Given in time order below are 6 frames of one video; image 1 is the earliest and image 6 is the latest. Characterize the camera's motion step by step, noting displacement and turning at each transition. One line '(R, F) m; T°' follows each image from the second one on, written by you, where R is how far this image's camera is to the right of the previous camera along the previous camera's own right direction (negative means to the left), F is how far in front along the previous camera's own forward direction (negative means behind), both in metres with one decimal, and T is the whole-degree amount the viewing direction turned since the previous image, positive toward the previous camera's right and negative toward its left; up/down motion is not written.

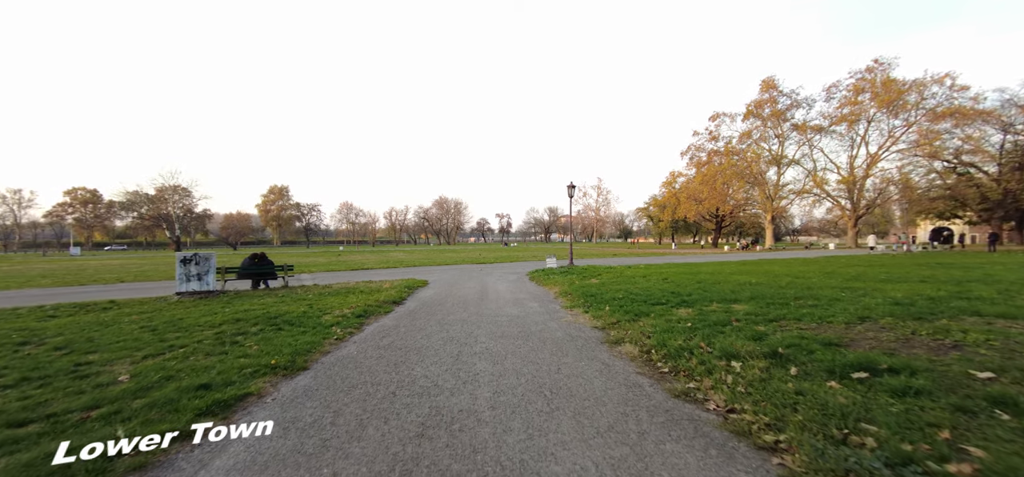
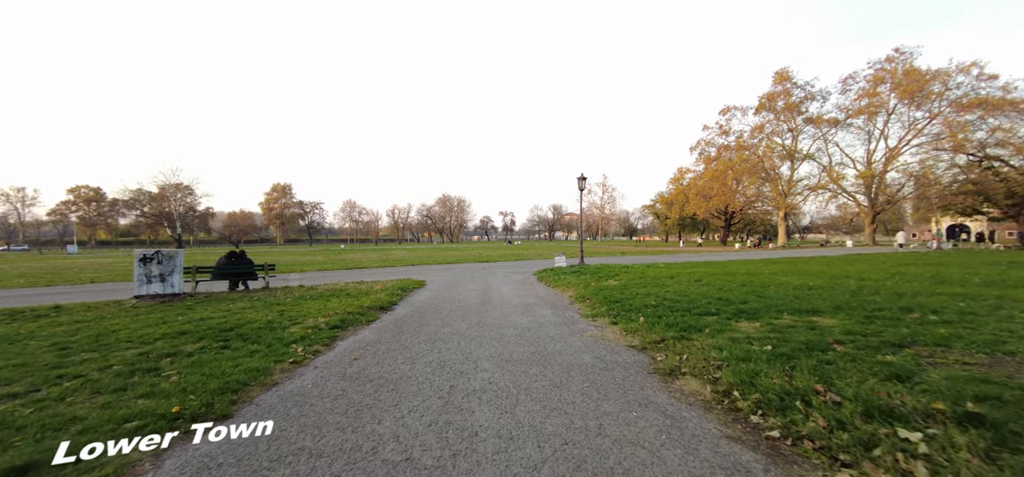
(-0.1, +1.7) m; -1°
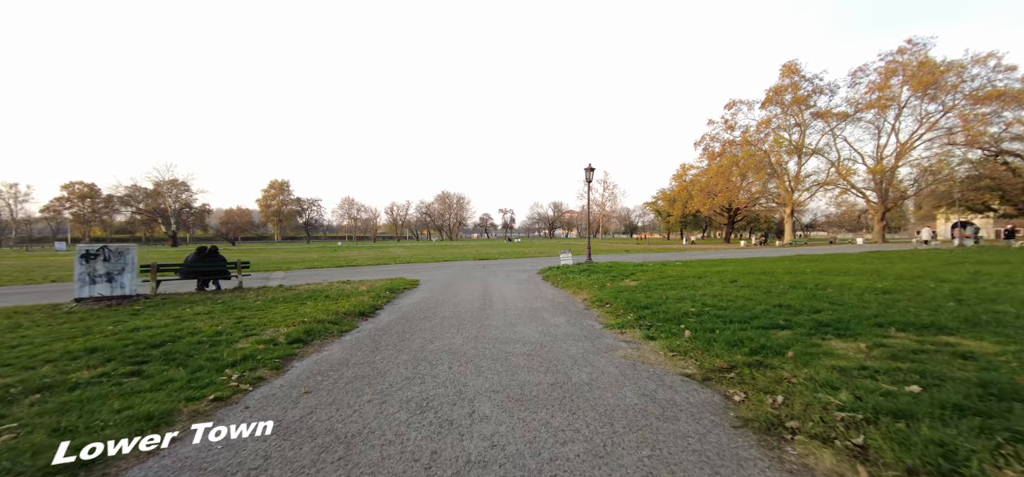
(-0.1, +1.6) m; 0°
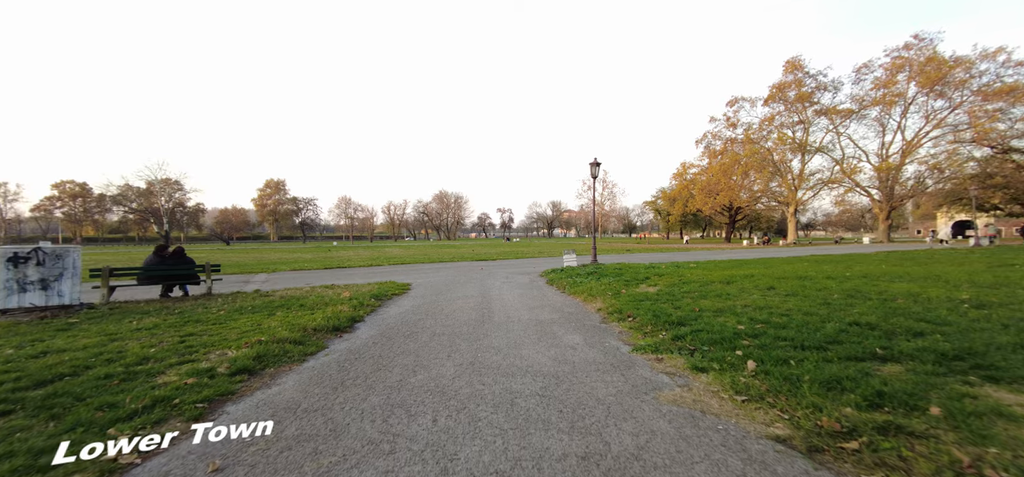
(-0.1, +1.3) m; 0°
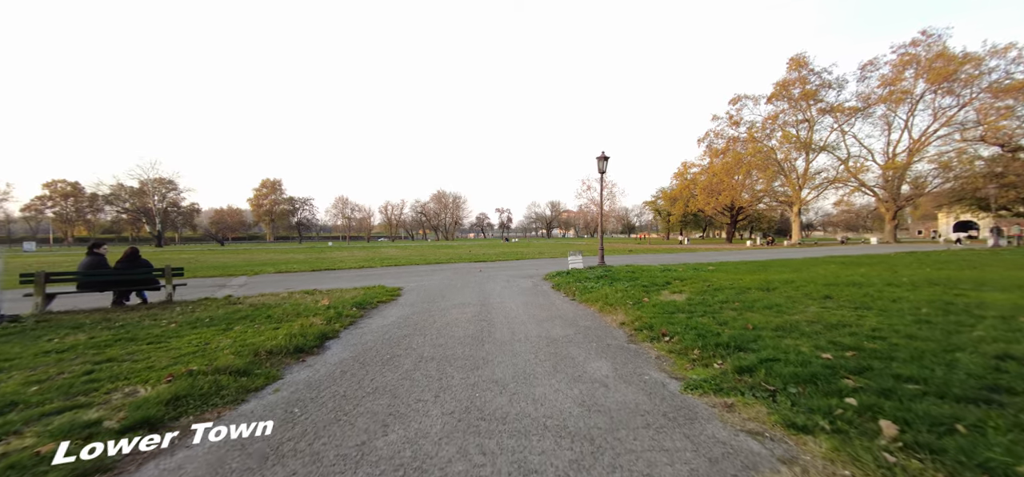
(-0.1, +1.4) m; 0°
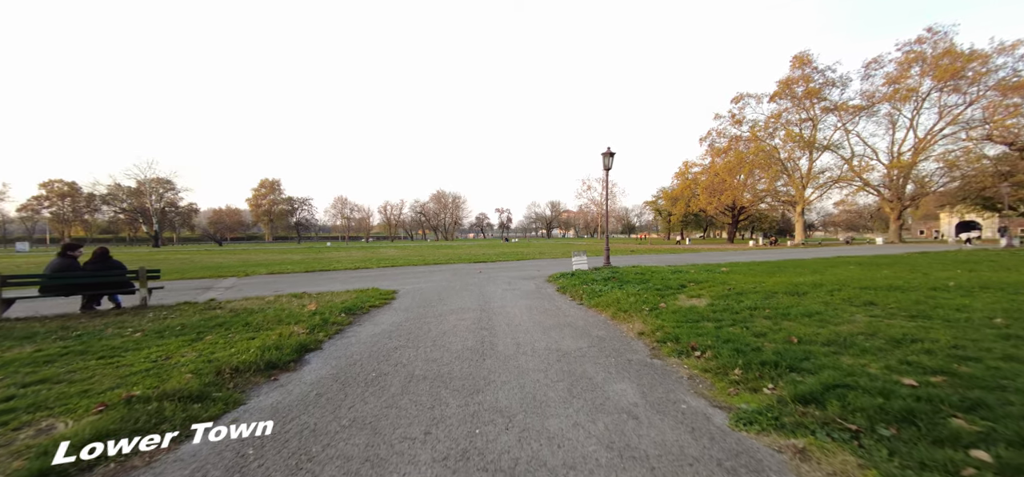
(-0.1, +0.8) m; 0°
